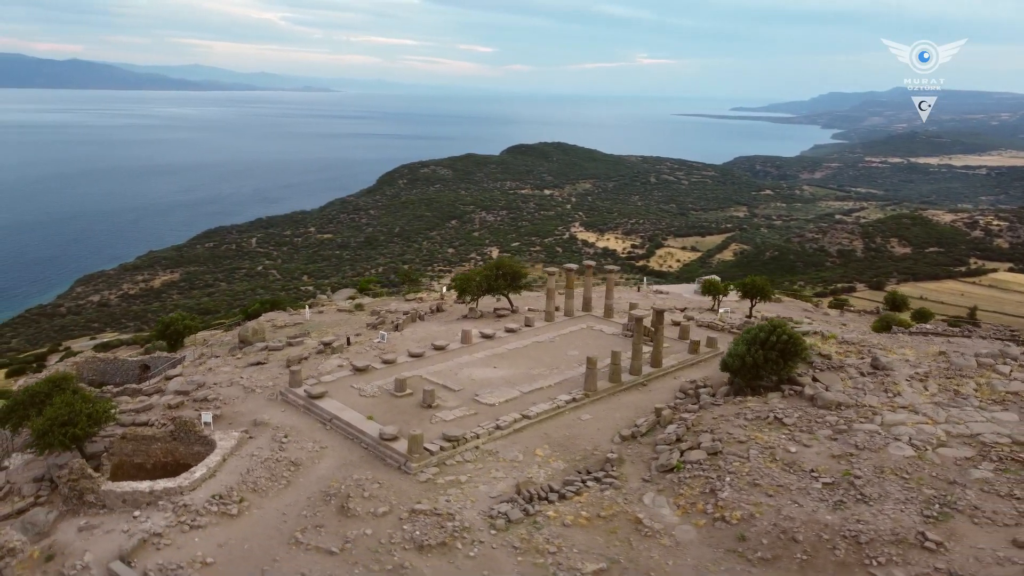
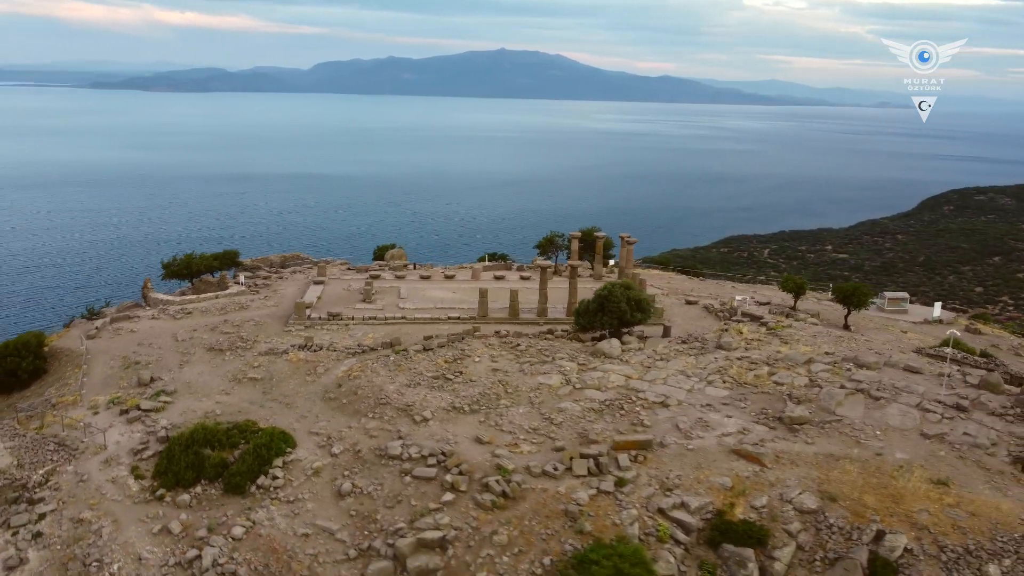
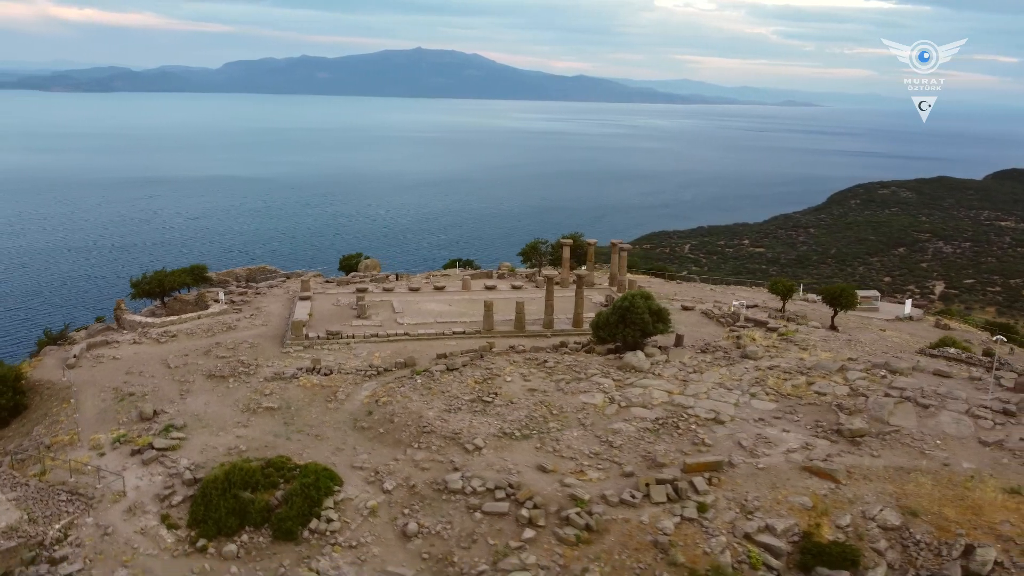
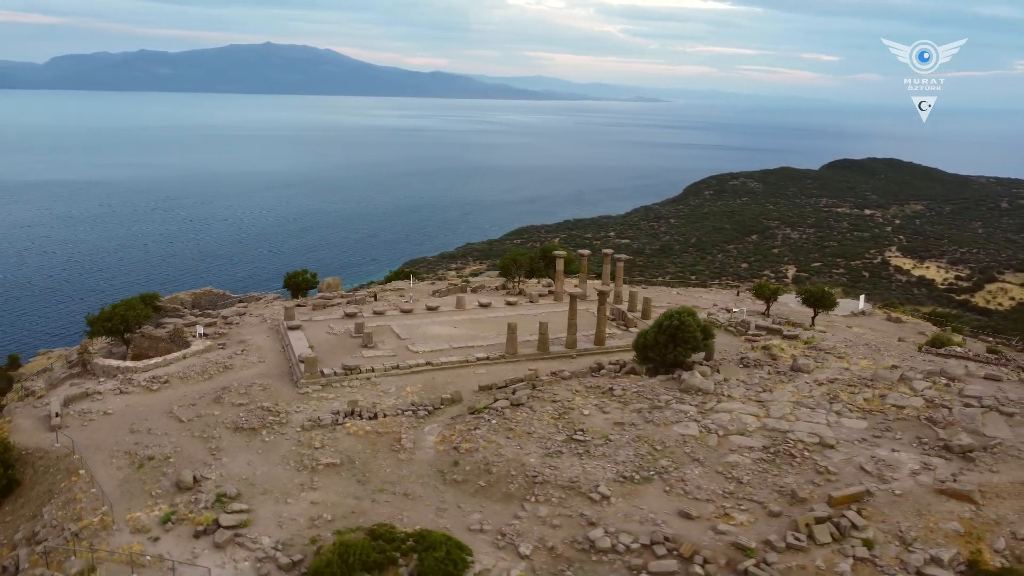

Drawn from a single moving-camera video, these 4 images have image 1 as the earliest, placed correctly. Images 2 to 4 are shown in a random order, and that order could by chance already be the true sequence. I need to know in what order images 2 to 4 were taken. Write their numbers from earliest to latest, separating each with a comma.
4, 3, 2
